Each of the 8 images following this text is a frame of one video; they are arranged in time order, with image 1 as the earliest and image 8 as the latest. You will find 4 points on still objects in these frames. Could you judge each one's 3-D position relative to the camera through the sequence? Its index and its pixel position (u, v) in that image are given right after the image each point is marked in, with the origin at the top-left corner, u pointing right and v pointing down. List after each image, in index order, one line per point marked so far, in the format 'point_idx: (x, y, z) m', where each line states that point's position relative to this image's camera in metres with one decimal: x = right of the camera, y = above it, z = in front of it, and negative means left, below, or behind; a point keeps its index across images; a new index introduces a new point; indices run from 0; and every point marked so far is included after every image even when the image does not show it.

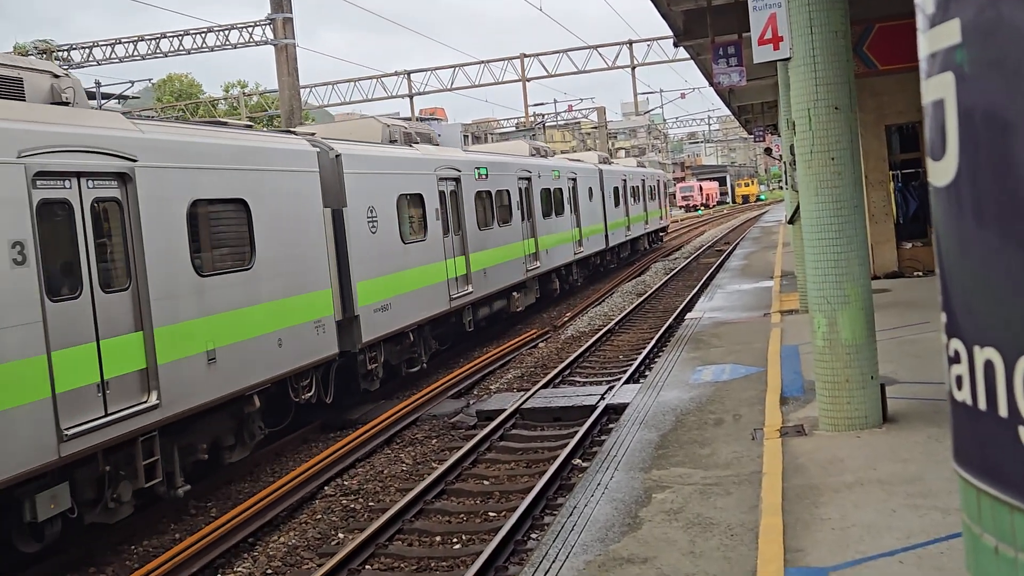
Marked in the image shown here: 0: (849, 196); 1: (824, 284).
0: (+1.6, +0.4, +8.9) m
1: (+1.5, 0.0, +8.9) m
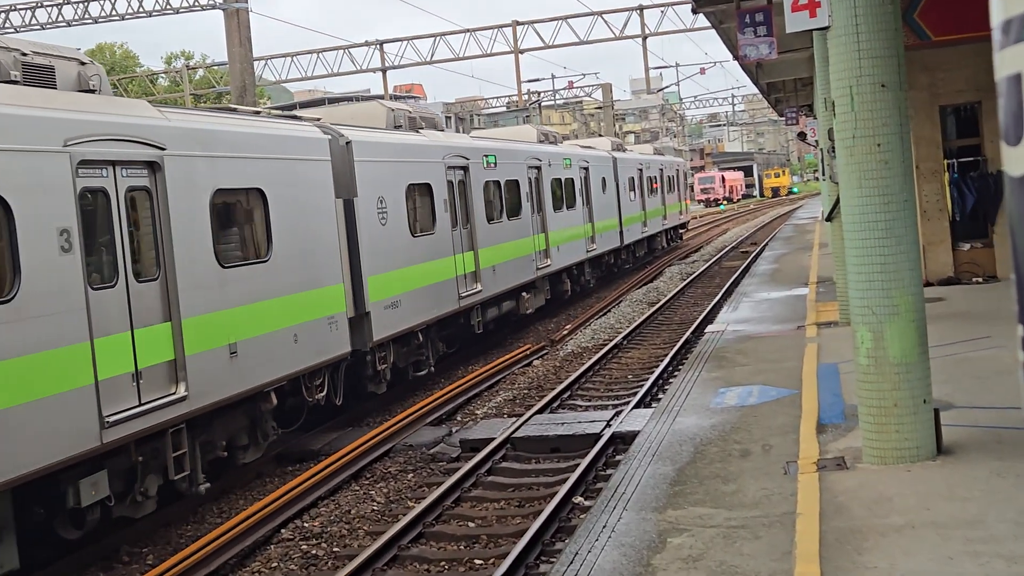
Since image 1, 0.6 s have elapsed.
0: (+1.5, +0.4, +7.6) m
1: (+1.4, 0.0, +7.6) m
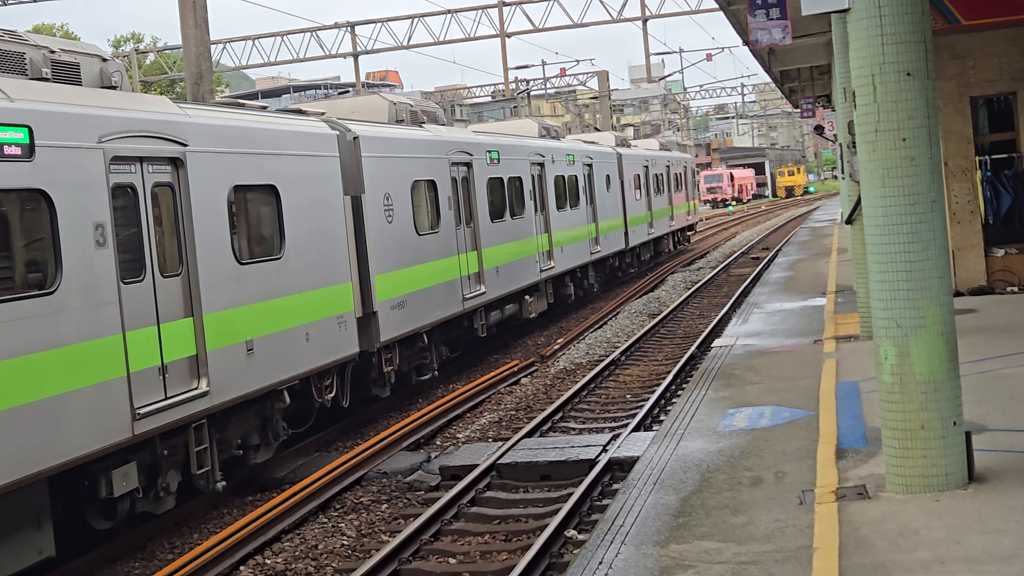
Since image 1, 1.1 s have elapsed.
0: (+1.5, +0.4, +6.8) m
1: (+1.4, 0.0, +6.9) m
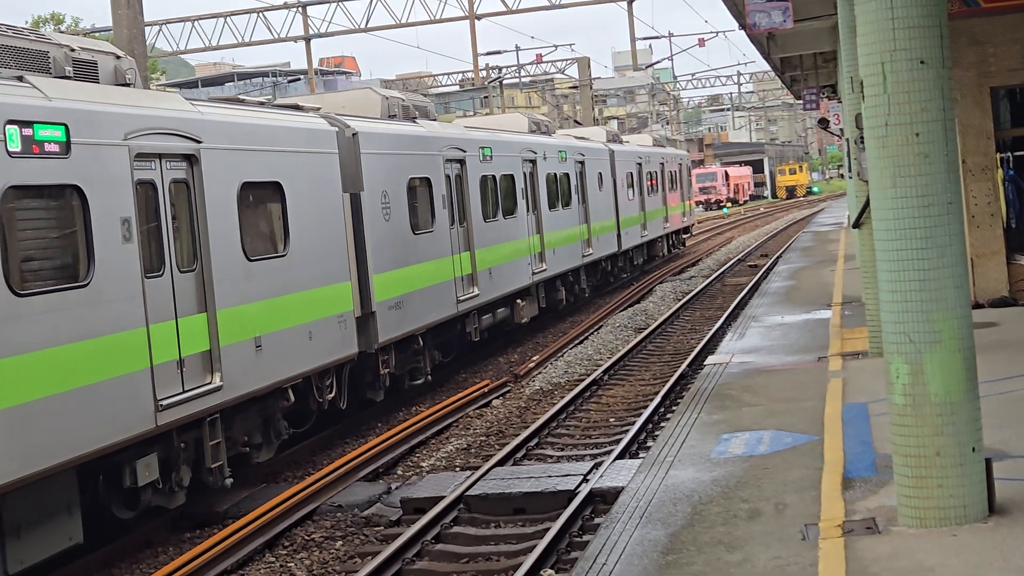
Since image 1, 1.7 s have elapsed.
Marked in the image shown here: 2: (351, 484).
0: (+1.4, +0.3, +6.1) m
1: (+1.3, -0.1, +6.2) m
2: (-0.7, -0.9, +8.9) m
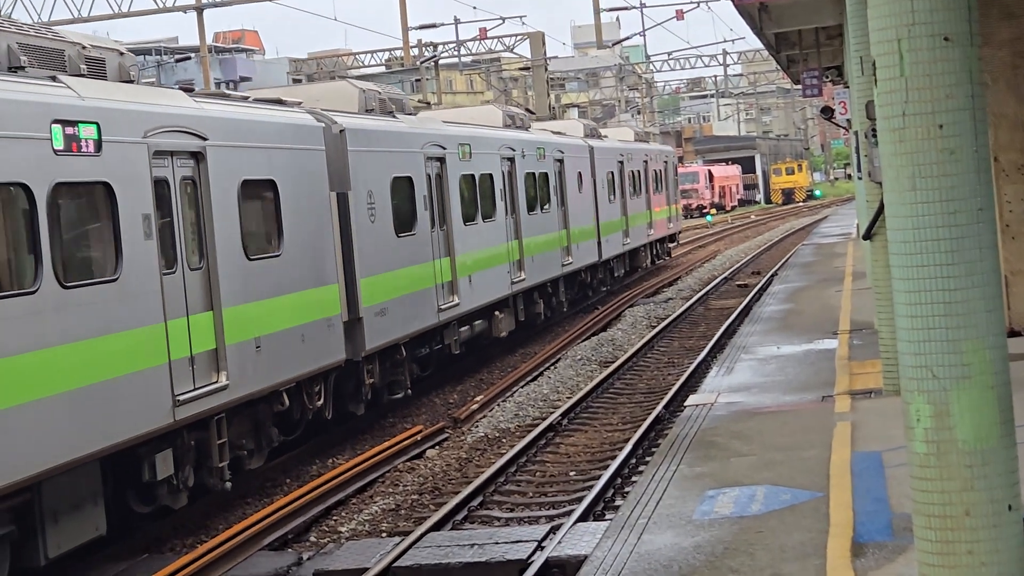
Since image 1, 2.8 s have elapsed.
0: (+1.2, +0.3, +5.1) m
1: (+1.1, -0.1, +5.1) m
2: (-0.9, -1.0, +7.8) m
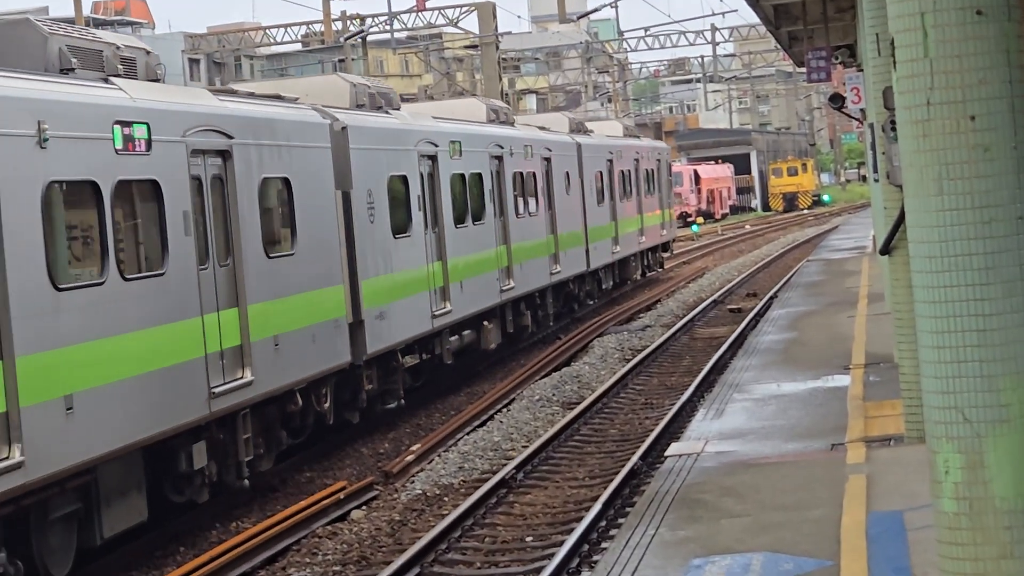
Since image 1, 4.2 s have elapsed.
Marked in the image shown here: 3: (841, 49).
0: (+1.1, +0.2, +4.2) m
1: (+1.0, -0.2, +4.2) m
2: (-1.1, -1.0, +6.9) m
3: (+3.3, +2.4, +19.2) m
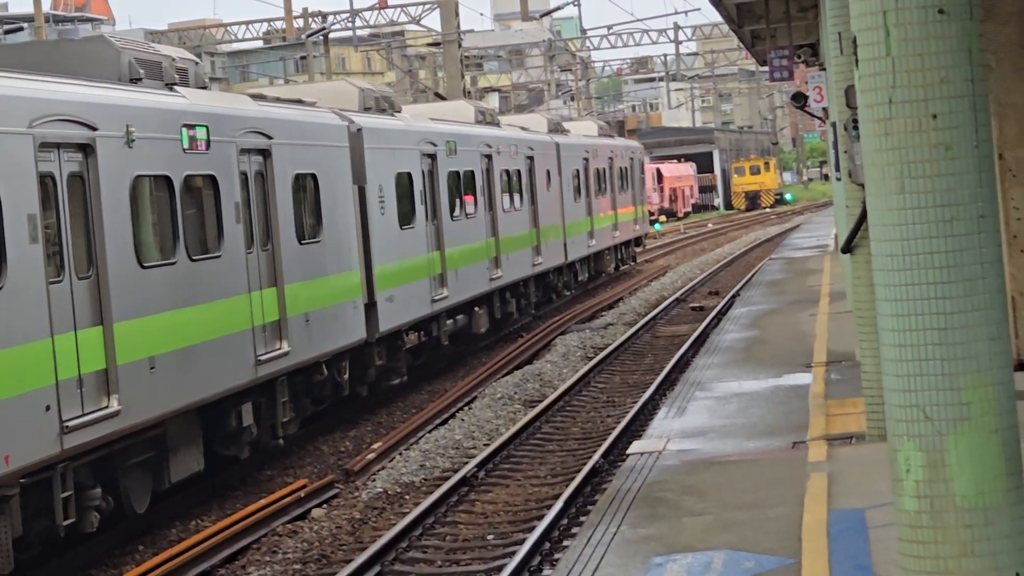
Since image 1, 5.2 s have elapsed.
0: (+1.0, +0.2, +4.2) m
1: (+0.9, -0.2, +4.2) m
2: (-1.2, -1.0, +6.8) m
3: (+3.0, +2.5, +19.2) m
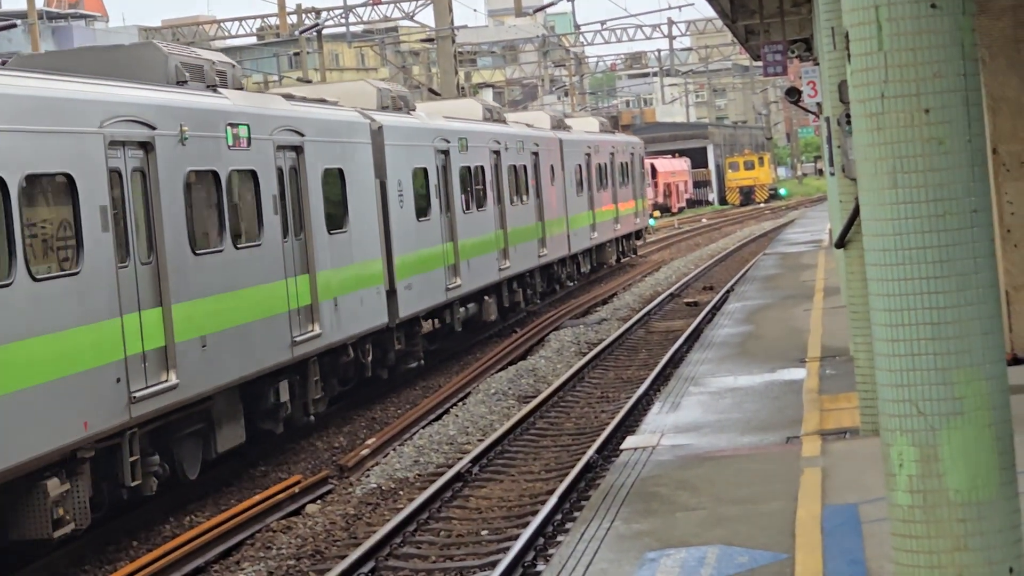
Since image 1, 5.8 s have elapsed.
0: (+1.0, +0.2, +4.2) m
1: (+0.9, -0.2, +4.2) m
2: (-1.2, -1.0, +6.9) m
3: (+3.0, +2.6, +19.2) m
